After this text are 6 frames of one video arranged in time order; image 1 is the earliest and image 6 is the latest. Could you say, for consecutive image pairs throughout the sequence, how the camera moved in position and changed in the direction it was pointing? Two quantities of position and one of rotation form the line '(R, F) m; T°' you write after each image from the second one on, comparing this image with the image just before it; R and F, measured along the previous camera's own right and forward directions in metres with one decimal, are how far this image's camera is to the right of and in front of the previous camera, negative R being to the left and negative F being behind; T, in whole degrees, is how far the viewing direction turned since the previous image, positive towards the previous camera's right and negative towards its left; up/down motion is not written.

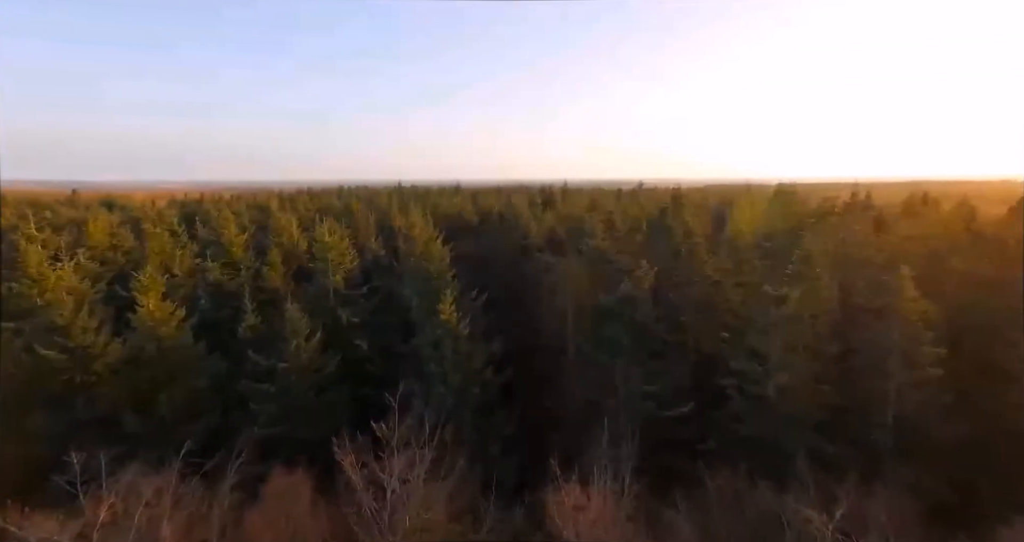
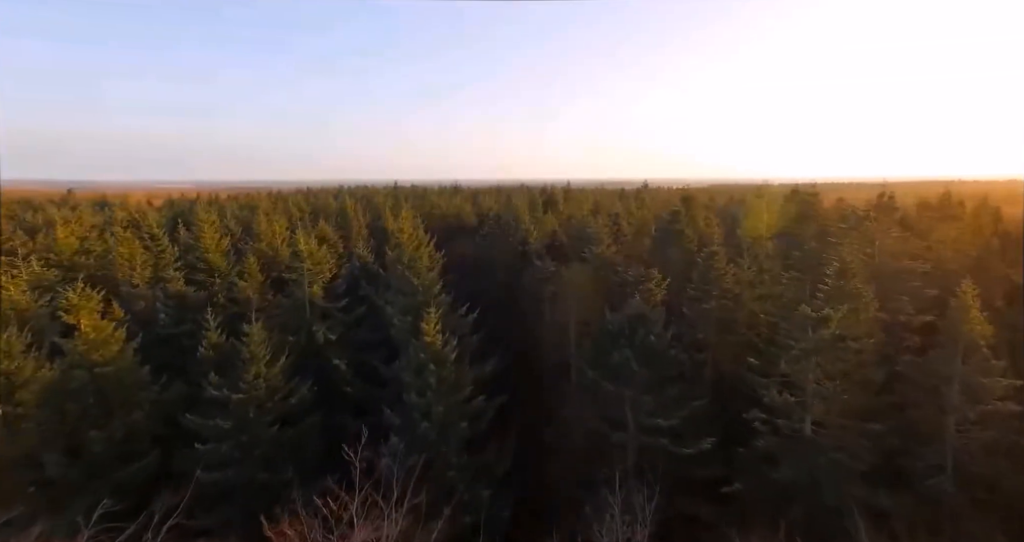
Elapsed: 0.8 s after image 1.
(+0.2, +2.5) m; 0°
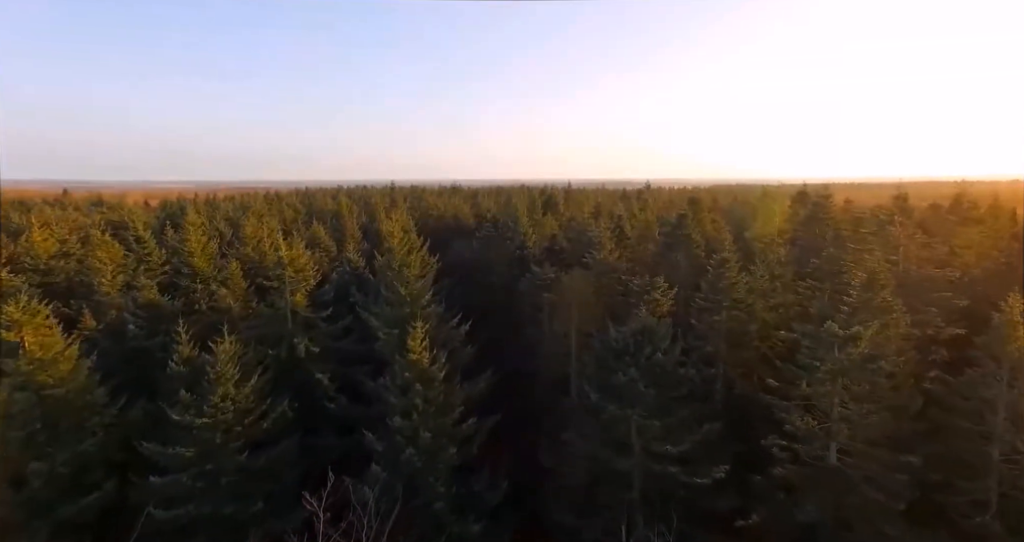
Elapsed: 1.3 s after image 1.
(+0.2, +1.5) m; 0°
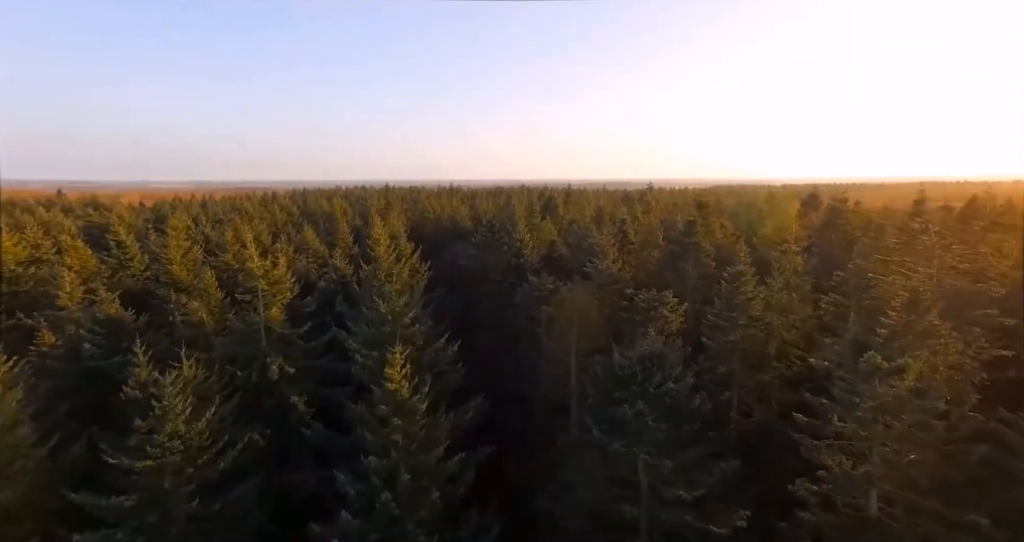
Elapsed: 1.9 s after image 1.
(+0.2, +1.8) m; 0°
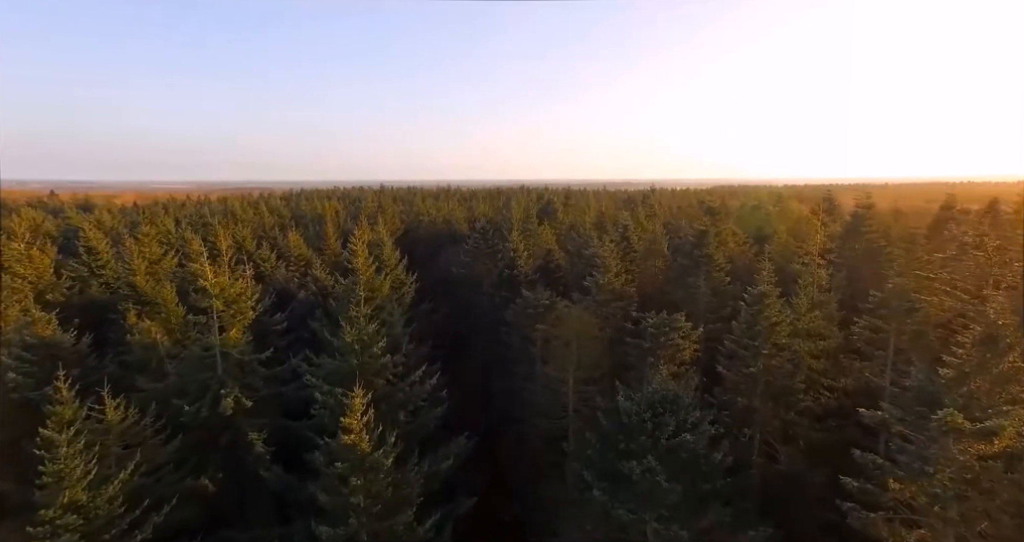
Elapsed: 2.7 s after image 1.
(+0.4, +2.3) m; 0°
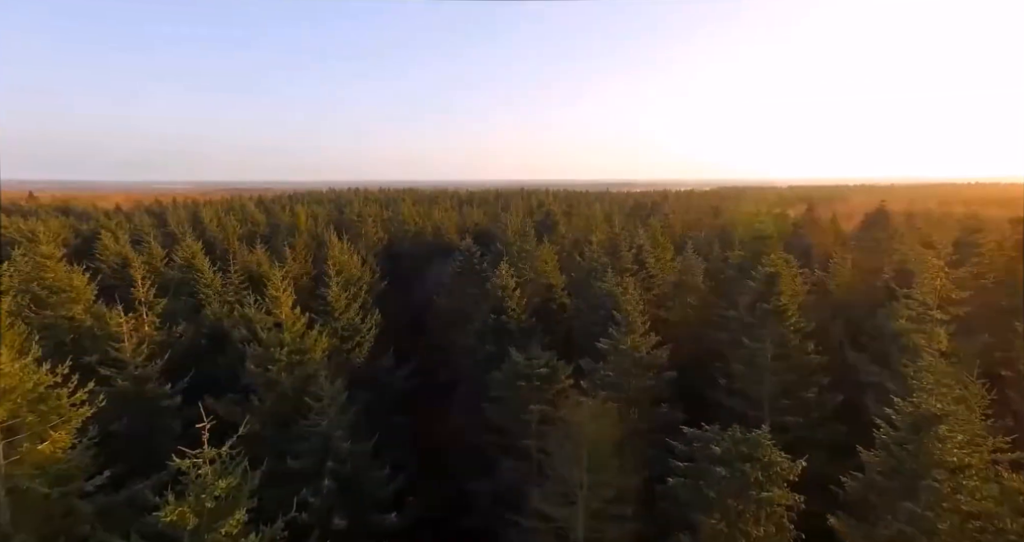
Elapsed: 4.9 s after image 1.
(+0.5, +6.4) m; 0°
